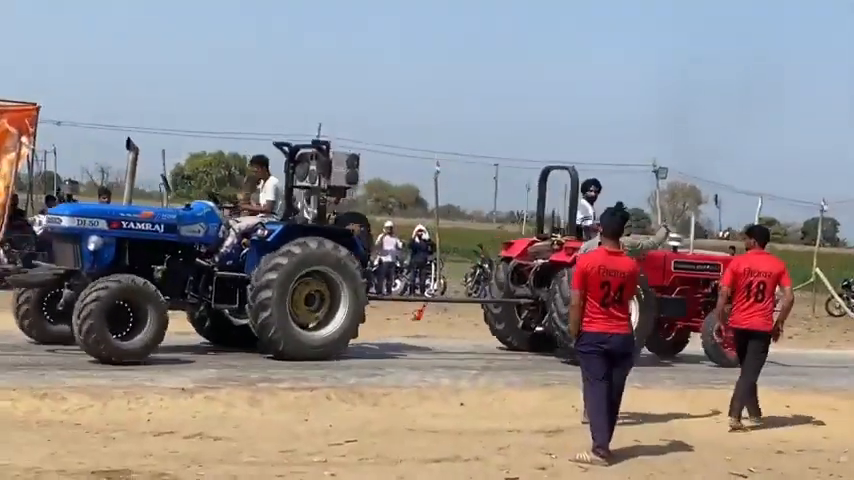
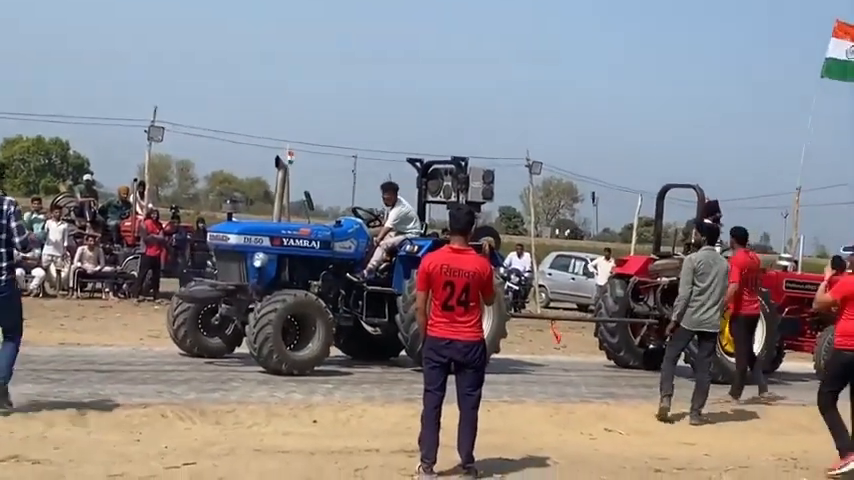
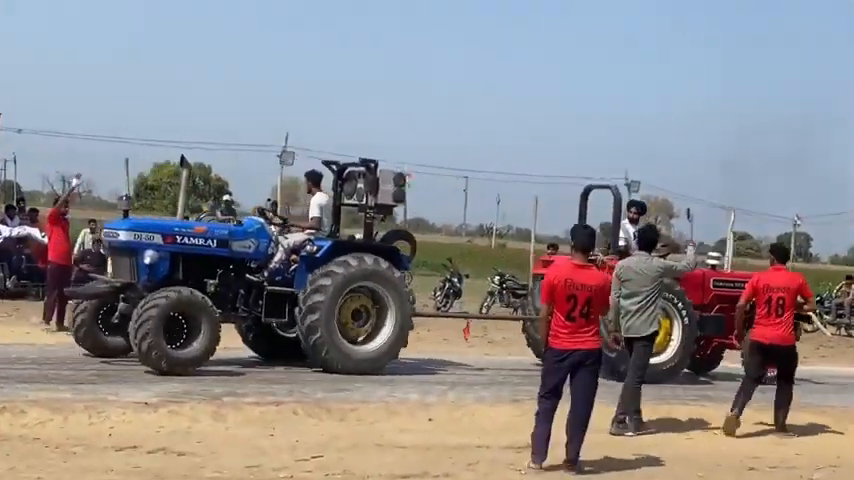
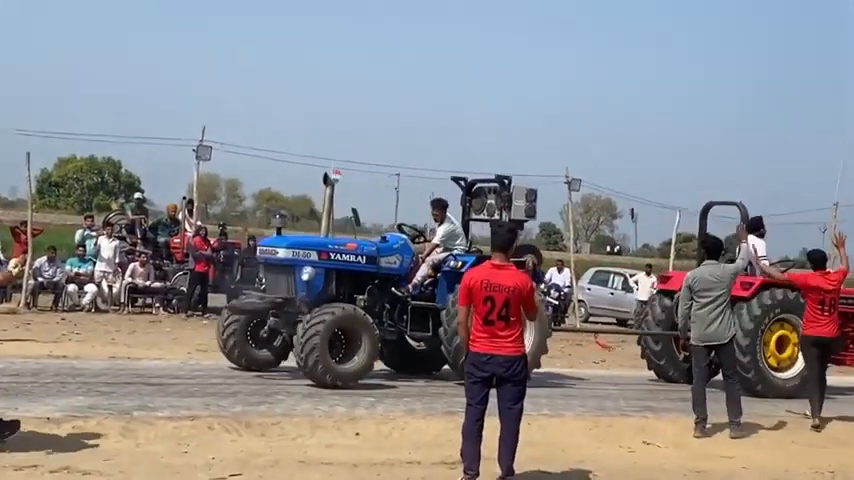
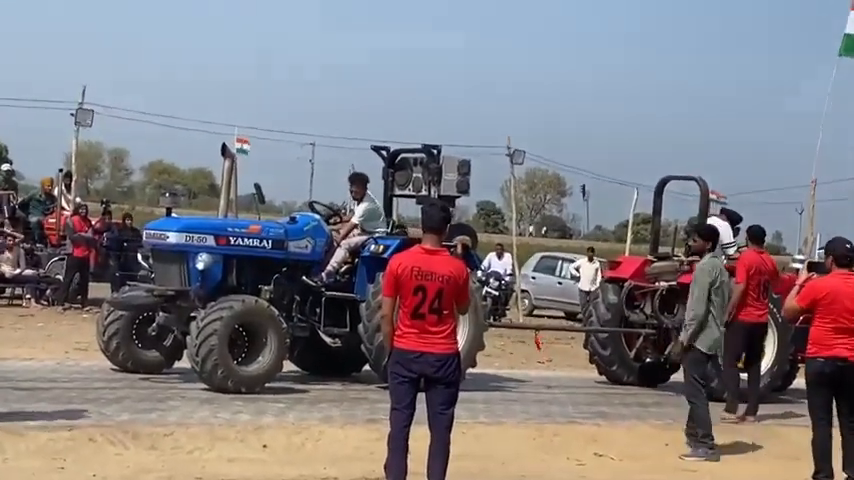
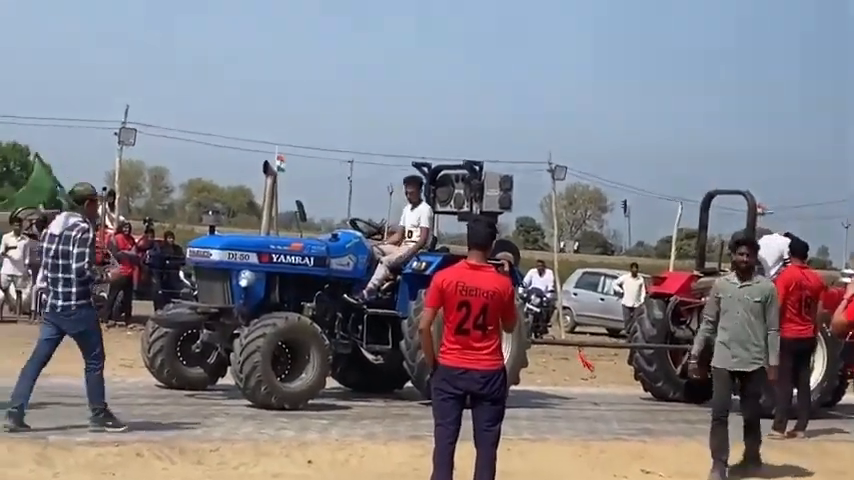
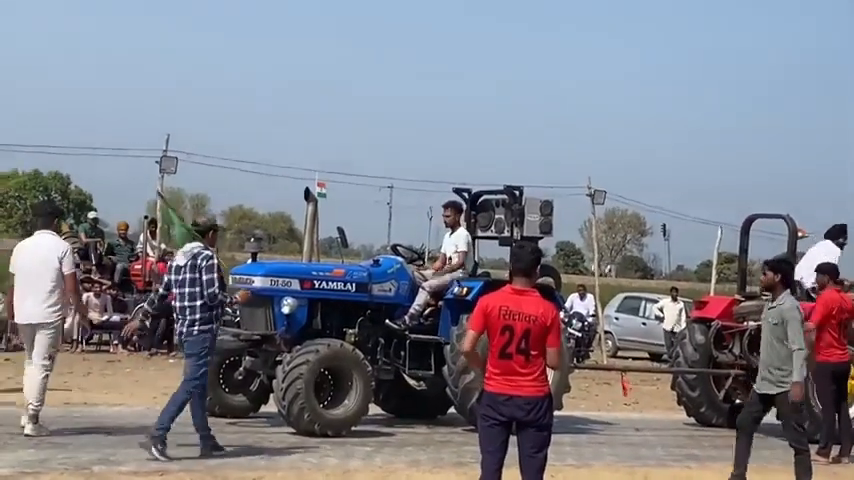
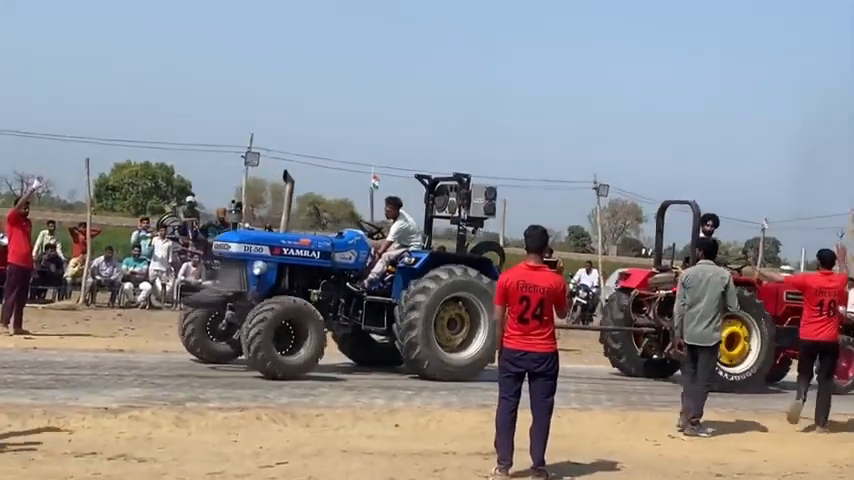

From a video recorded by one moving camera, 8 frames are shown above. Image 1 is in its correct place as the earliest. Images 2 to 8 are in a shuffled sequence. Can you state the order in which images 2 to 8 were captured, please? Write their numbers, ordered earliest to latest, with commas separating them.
3, 8, 4, 2, 5, 6, 7
